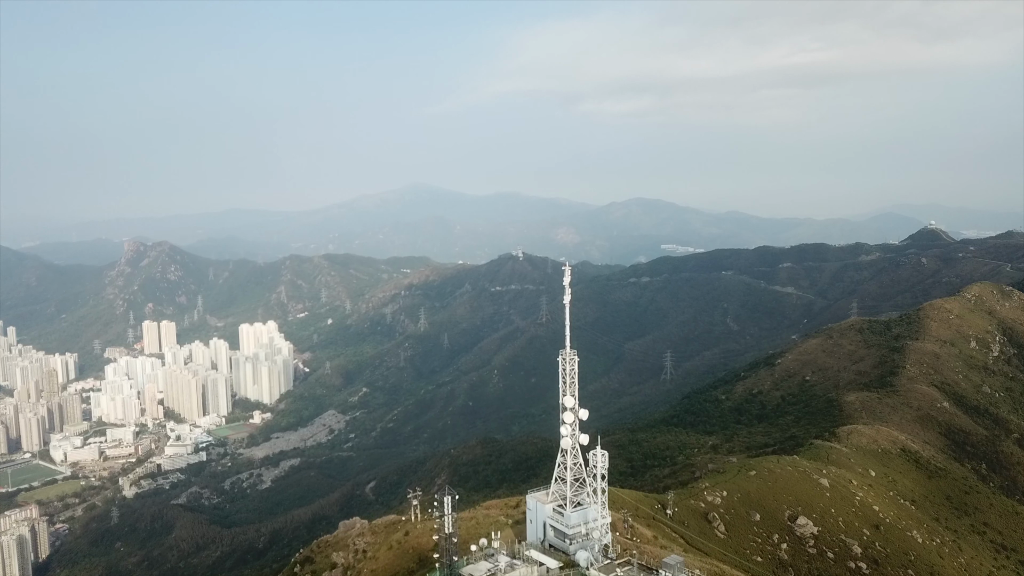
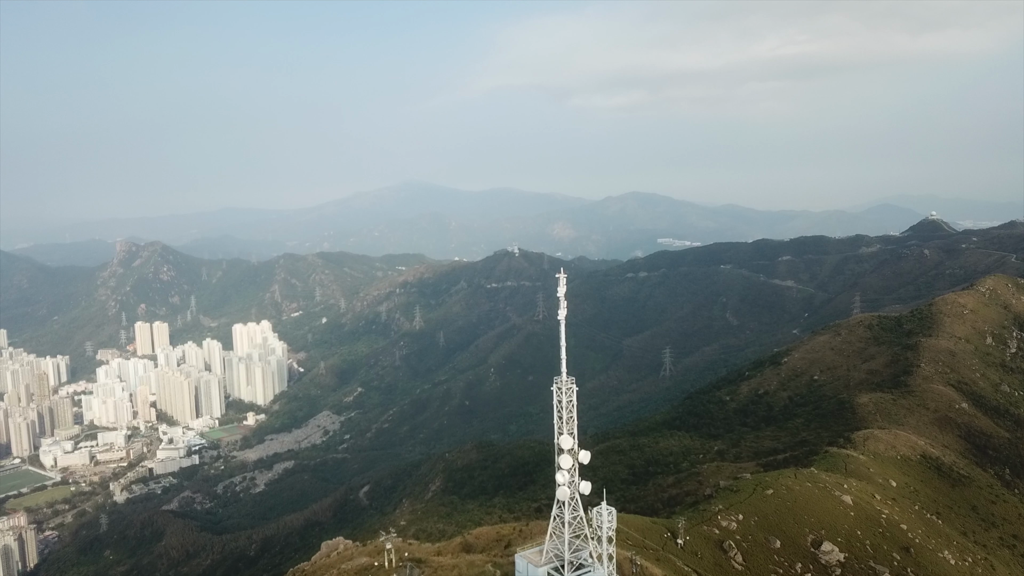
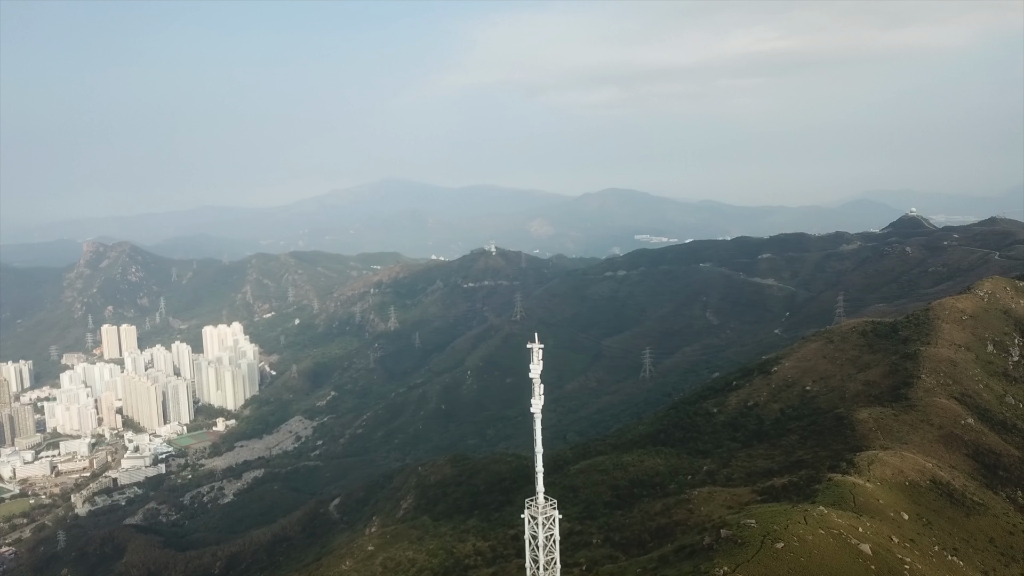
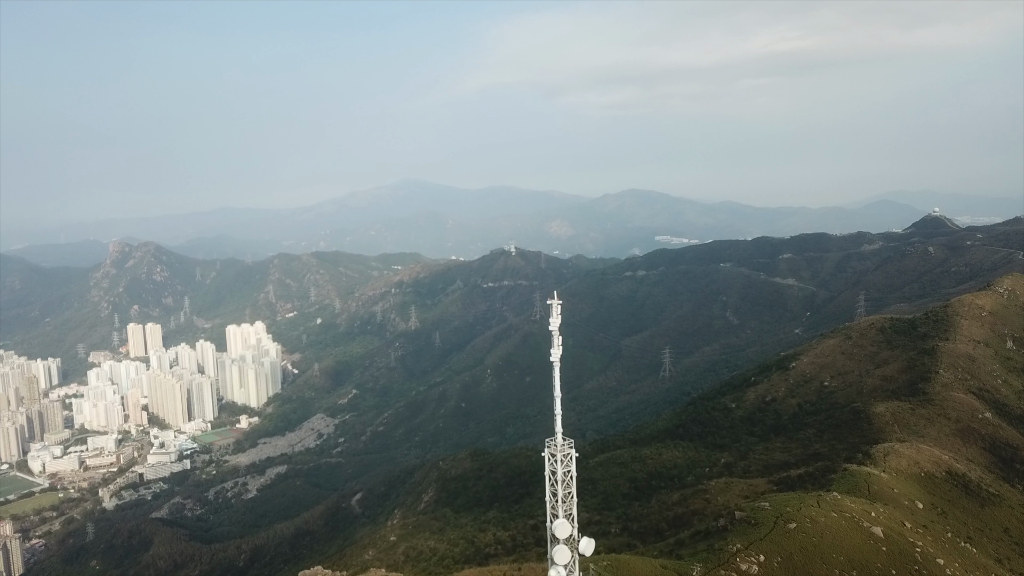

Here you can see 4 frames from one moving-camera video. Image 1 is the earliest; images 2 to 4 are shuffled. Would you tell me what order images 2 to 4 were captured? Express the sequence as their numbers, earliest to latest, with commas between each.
2, 4, 3
